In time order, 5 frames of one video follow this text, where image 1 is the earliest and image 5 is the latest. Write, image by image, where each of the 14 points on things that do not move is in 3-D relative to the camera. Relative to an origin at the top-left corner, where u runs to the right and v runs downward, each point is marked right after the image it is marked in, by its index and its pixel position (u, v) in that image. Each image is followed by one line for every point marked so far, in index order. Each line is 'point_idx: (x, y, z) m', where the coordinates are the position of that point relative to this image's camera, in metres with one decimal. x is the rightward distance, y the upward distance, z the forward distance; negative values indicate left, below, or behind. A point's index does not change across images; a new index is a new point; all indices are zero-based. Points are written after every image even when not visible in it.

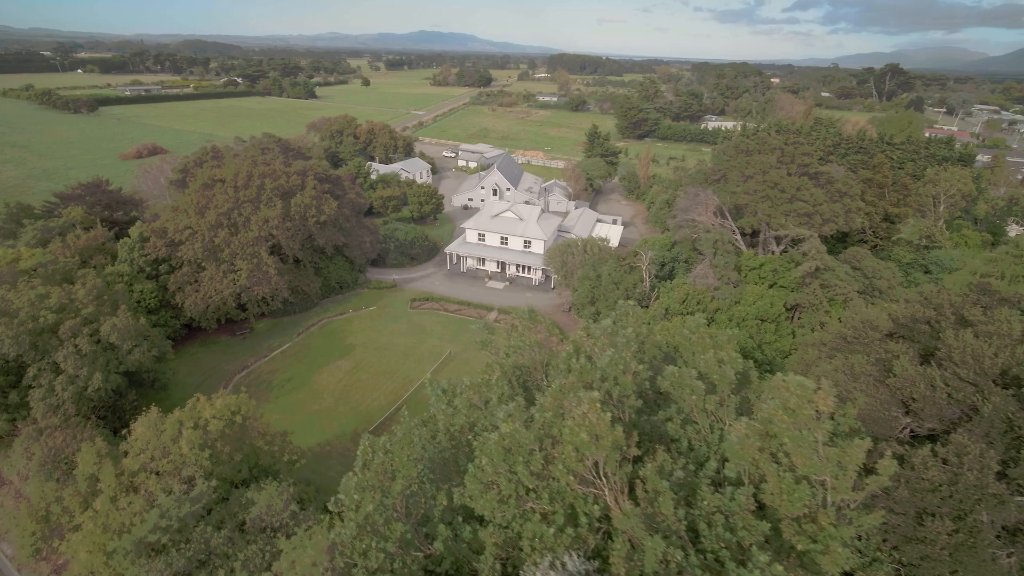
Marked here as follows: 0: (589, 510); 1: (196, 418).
0: (+1.4, -4.1, +8.9) m
1: (-9.8, -4.1, +15.2) m
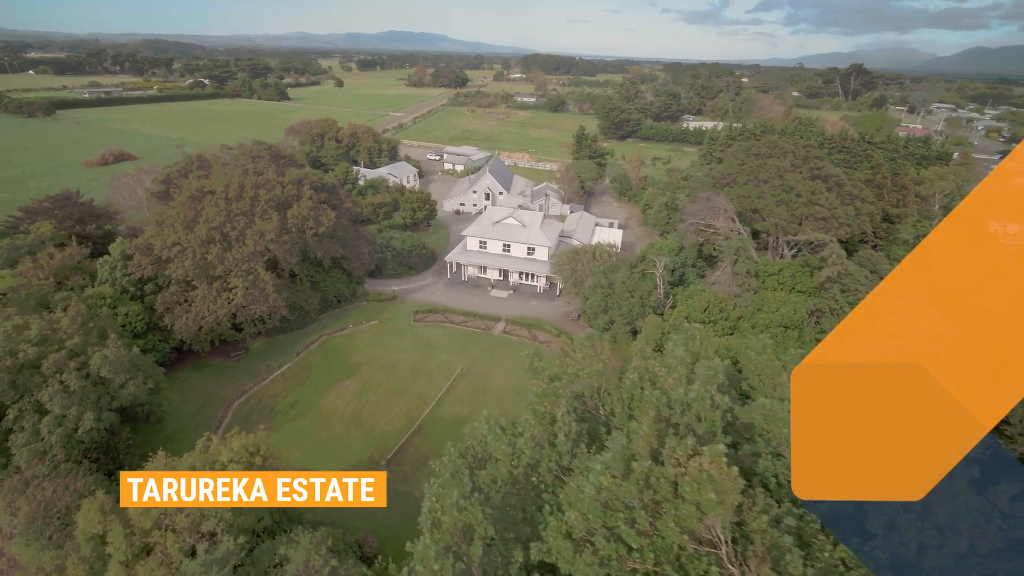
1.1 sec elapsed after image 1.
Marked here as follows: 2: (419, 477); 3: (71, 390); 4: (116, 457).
0: (+3.2, -4.6, +8.0) m
1: (-8.4, -4.9, +13.7) m
2: (-3.8, -7.7, +20.0) m
3: (-14.9, -3.4, +16.5) m
4: (-14.4, -6.2, +17.8) m
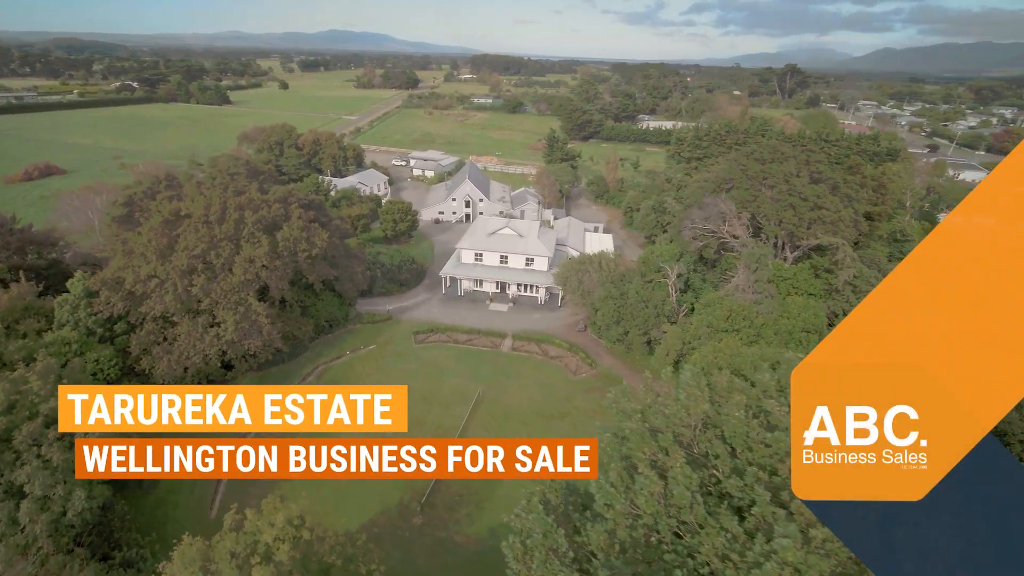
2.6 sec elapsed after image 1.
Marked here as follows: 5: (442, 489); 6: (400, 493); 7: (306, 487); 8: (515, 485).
0: (+5.9, -5.3, +7.2) m
1: (-6.1, -6.2, +11.6) m
2: (-2.0, -8.7, +18.5) m
3: (-12.9, -5.0, +13.8) m
4: (-12.4, -7.7, +15.1) m
5: (-2.8, -8.0, +19.5) m
6: (-4.4, -8.1, +19.2) m
7: (-8.1, -7.9, +19.1) m
8: (+0.1, -7.9, +19.8) m
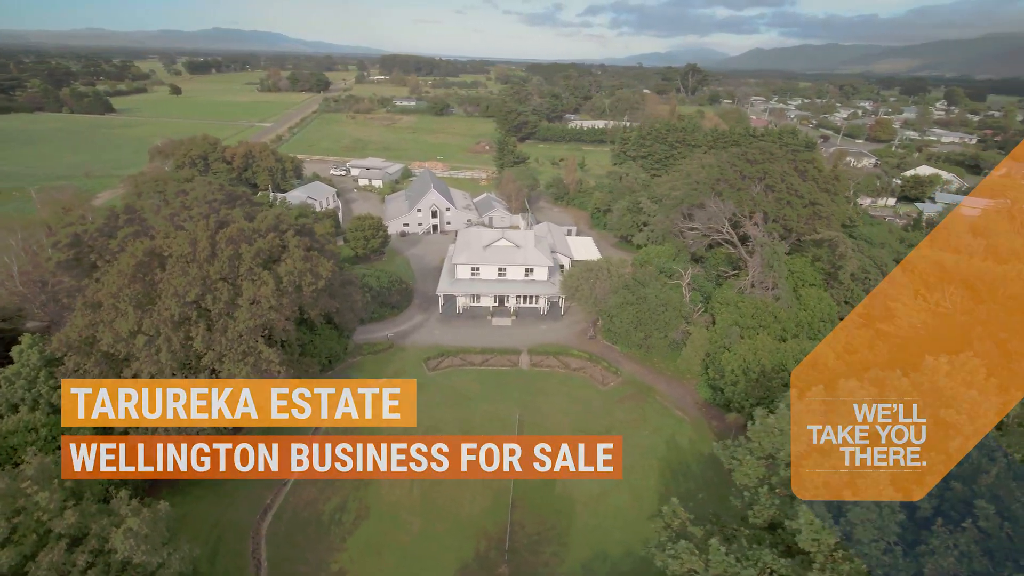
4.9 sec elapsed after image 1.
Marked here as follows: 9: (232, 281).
0: (+10.6, -5.4, +7.3) m
1: (-1.9, -7.3, +9.6) m
2: (+1.1, -9.5, +17.1) m
3: (-9.1, -6.7, +10.6) m
4: (-8.5, -9.4, +12.0) m
5: (+0.2, -9.0, +18.0) m
6: (-1.4, -9.1, +17.4) m
7: (-5.0, -9.2, +16.7) m
8: (+2.9, -8.6, +18.8) m
9: (-10.9, +0.4, +19.1) m
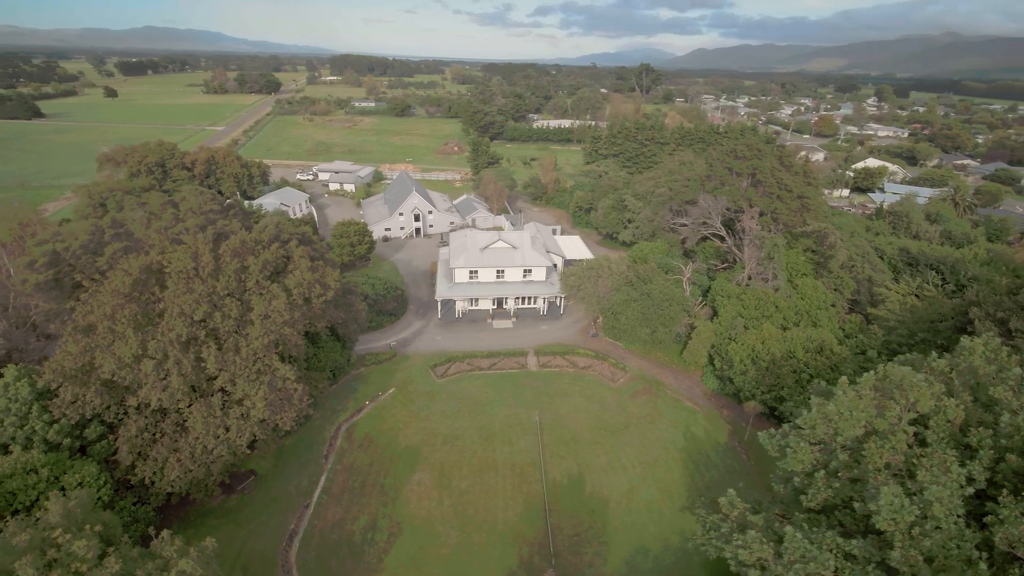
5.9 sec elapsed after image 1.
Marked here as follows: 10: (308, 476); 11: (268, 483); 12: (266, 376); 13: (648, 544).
0: (+12.8, -5.0, +8.1) m
1: (+0.2, -7.4, +9.3) m
2: (+2.7, -9.6, +16.9) m
3: (-7.0, -7.2, +9.6) m
4: (-6.5, -9.8, +11.1) m
5: (+1.6, -9.0, +17.8) m
6: (+0.1, -9.3, +17.1) m
7: (-3.4, -9.5, +16.1) m
8: (+4.2, -8.6, +18.8) m
9: (-9.9, -0.2, +17.9) m
10: (-8.0, -7.5, +19.4) m
11: (-9.4, -7.6, +18.9) m
12: (-8.7, -3.1, +17.5) m
13: (+4.9, -9.2, +17.5) m
